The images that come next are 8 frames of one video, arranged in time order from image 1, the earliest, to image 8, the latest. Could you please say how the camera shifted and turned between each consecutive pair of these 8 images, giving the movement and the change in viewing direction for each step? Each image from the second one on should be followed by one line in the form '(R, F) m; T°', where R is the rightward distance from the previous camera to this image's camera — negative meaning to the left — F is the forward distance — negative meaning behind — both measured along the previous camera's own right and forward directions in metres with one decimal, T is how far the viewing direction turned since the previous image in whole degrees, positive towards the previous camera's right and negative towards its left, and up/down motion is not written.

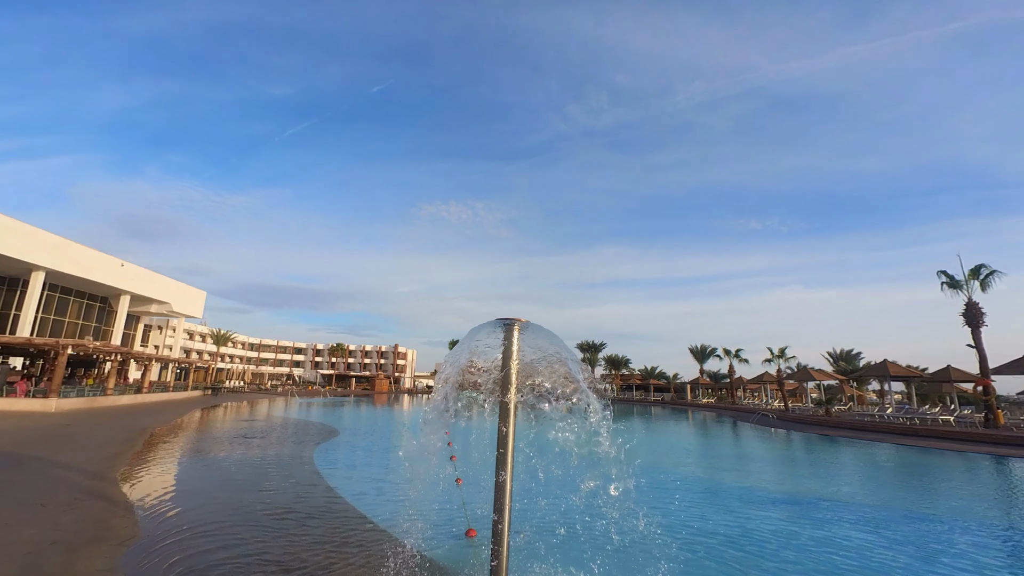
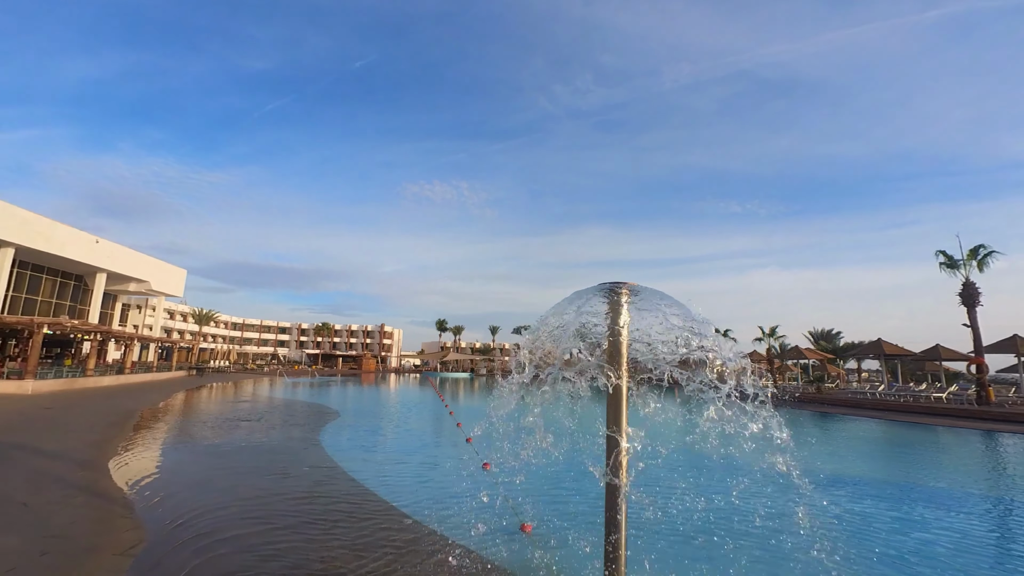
(-0.7, +0.7) m; +2°
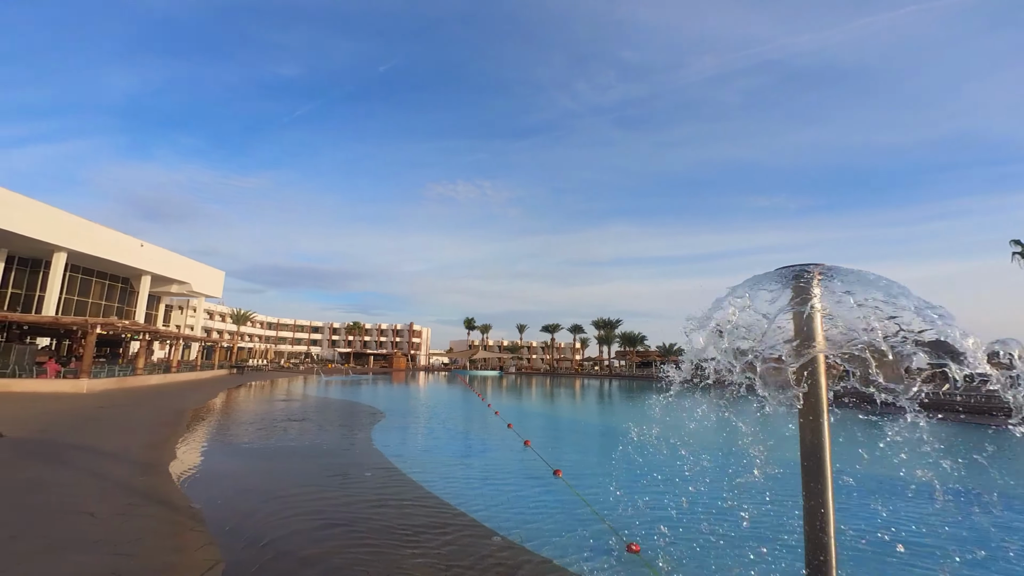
(-0.7, +0.5) m; -3°
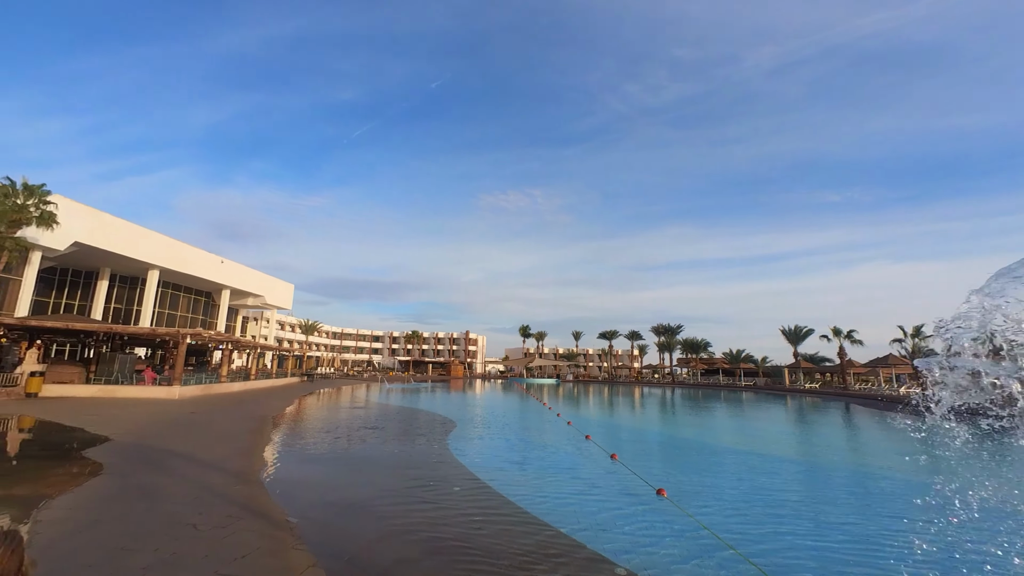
(-0.6, +0.5) m; -7°
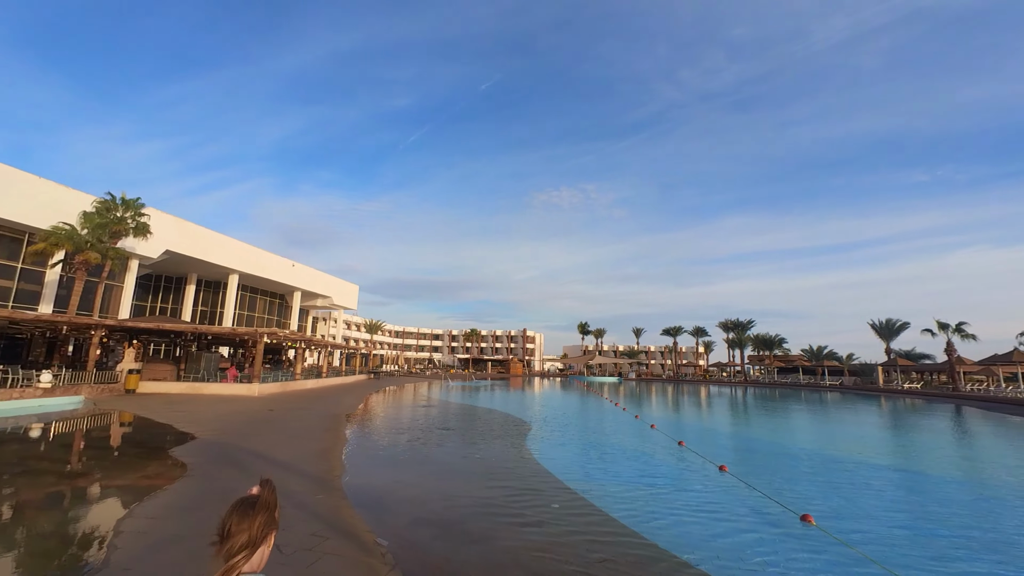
(-0.6, +0.8) m; -7°
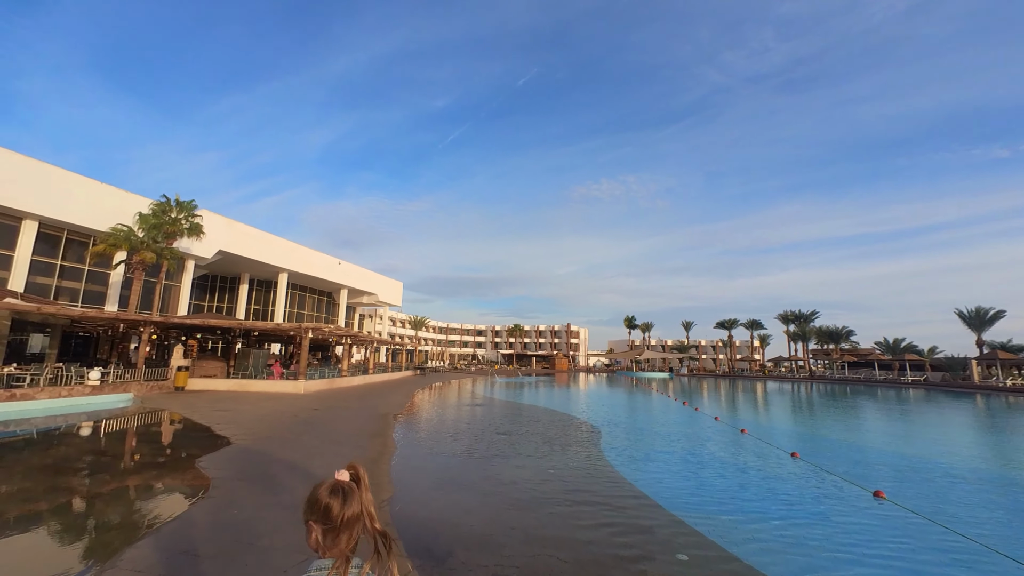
(-0.6, +1.5) m; -5°
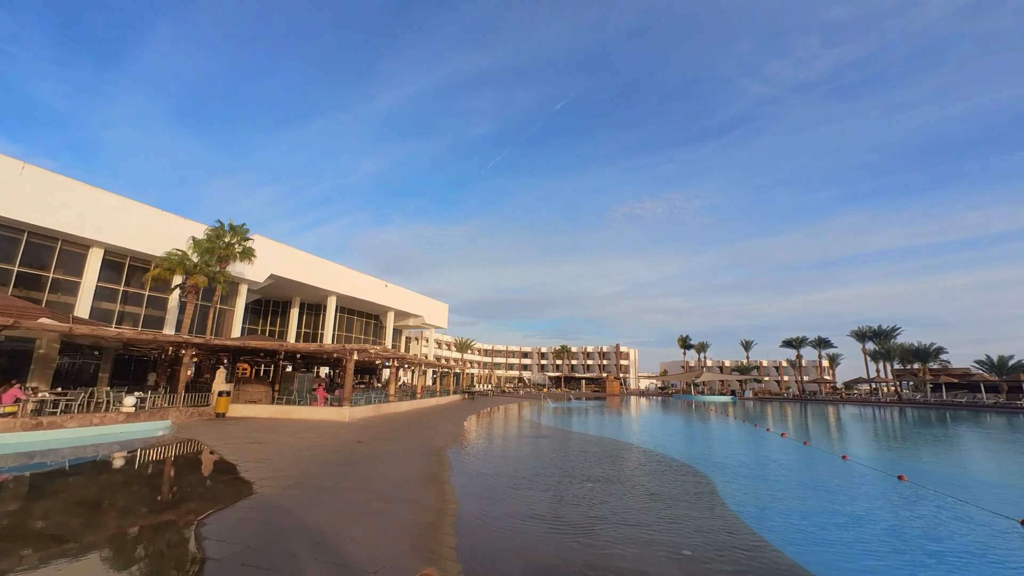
(-0.7, +1.9) m; -5°
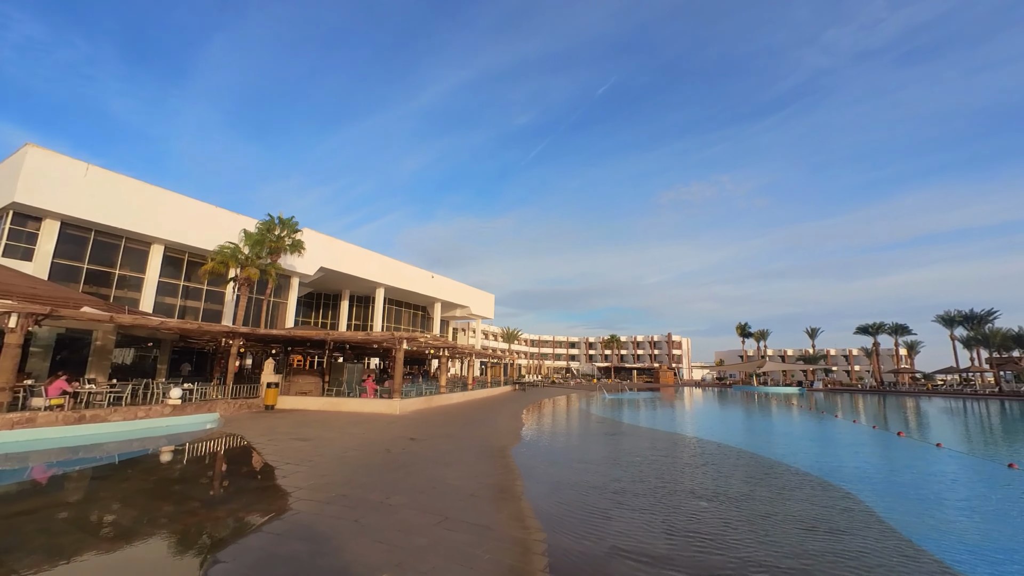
(-0.6, +1.6) m; -5°
